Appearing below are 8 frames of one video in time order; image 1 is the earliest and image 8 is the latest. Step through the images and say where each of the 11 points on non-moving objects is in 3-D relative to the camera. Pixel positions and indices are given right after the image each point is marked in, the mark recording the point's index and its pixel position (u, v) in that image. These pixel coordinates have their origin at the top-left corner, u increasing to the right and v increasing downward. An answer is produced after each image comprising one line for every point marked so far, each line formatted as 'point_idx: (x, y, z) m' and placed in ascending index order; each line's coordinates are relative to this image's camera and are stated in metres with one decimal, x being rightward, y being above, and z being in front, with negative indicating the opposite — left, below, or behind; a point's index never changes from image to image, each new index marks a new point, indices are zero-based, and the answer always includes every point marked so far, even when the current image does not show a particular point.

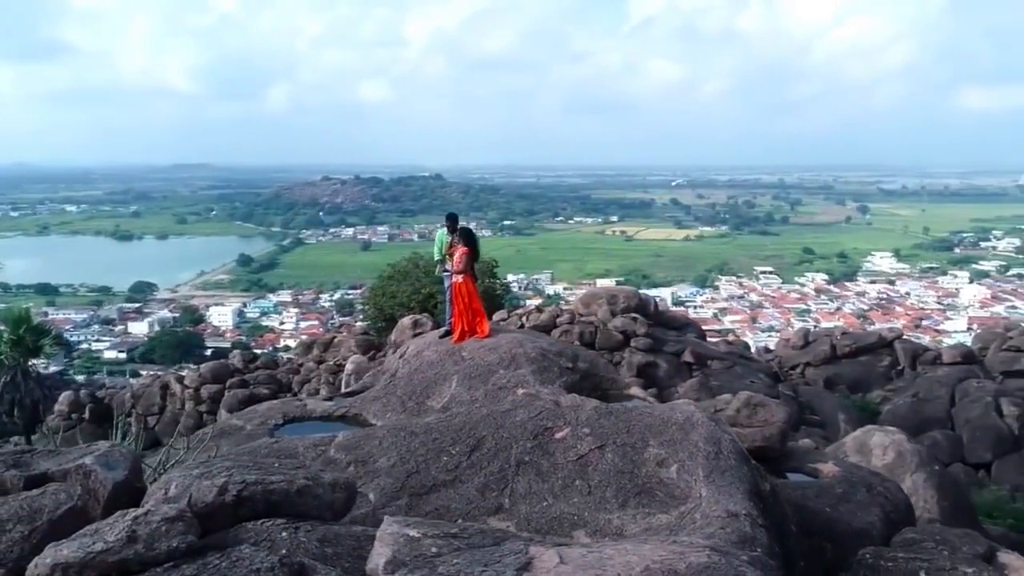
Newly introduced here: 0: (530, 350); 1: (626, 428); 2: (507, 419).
0: (+0.2, -0.6, +9.0) m
1: (+1.0, -1.2, +7.4) m
2: (0.0, -1.1, +7.7) m
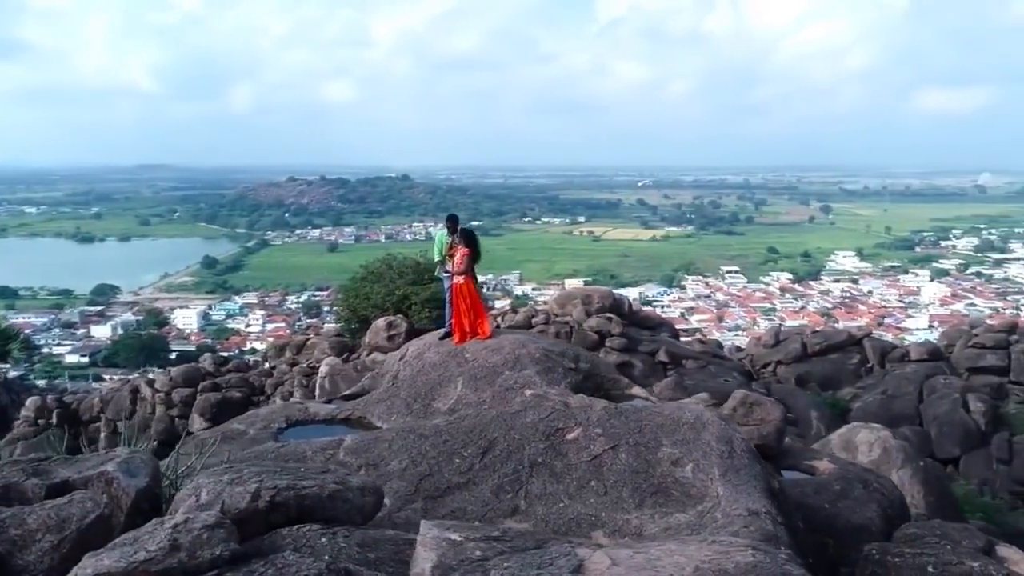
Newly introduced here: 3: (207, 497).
0: (+0.2, -0.6, +9.0) m
1: (+1.0, -1.2, +7.4) m
2: (+0.1, -1.1, +7.7) m
3: (-1.6, -1.1, +4.7) m
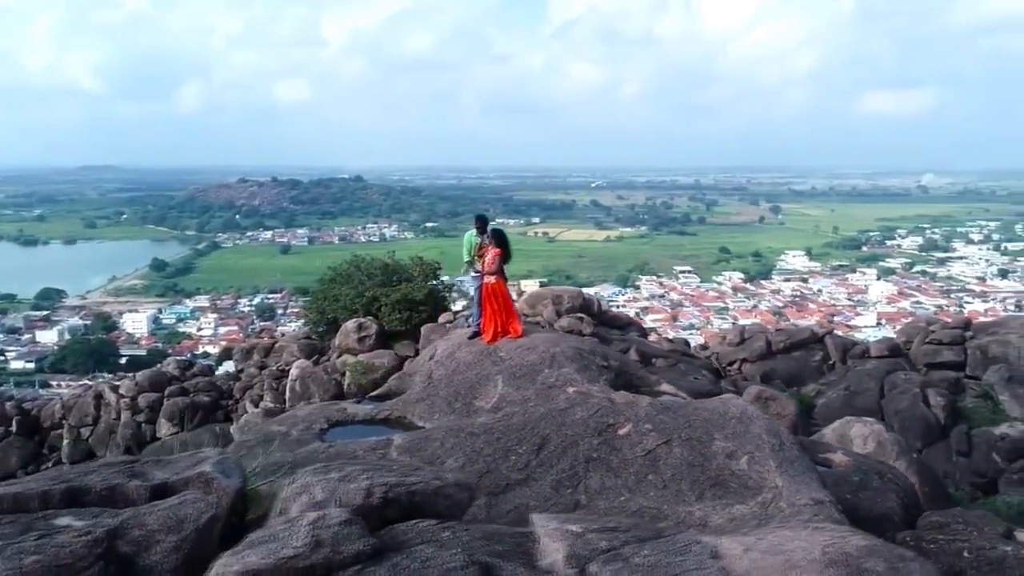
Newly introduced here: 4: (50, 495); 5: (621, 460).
0: (+0.6, -0.6, +9.2) m
1: (+1.5, -1.1, +7.6) m
2: (+0.5, -1.1, +7.8) m
3: (-1.0, -1.1, +4.8) m
4: (-2.5, -1.1, +4.8) m
5: (+0.9, -1.4, +7.2) m
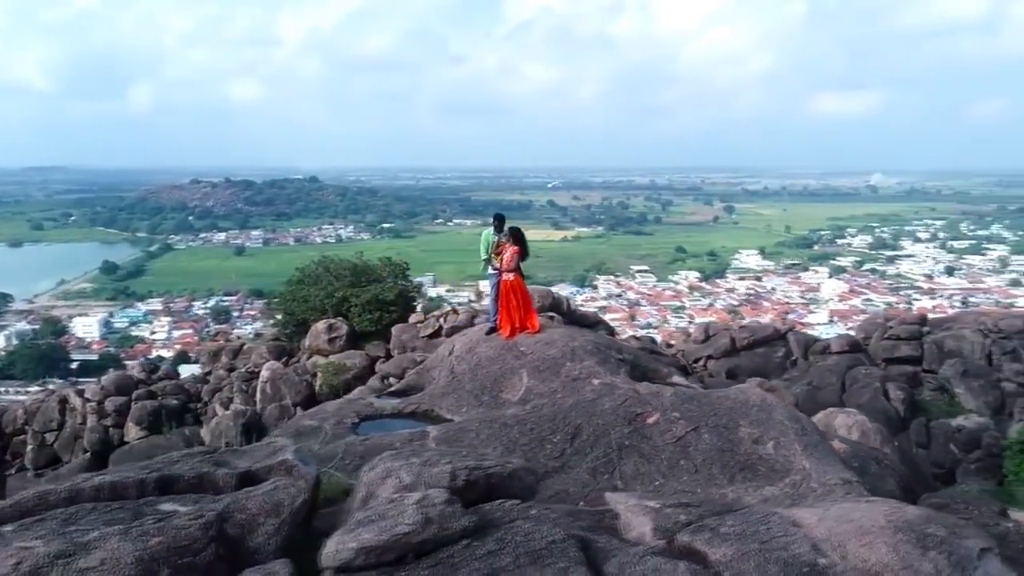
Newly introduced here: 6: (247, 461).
0: (+0.8, -0.6, +9.5) m
1: (+1.8, -1.1, +7.9) m
2: (+0.8, -1.1, +8.1) m
3: (-0.6, -1.1, +5.0) m
4: (-2.1, -1.1, +5.0) m
5: (+1.2, -1.4, +7.6) m
6: (-1.6, -1.1, +5.5) m
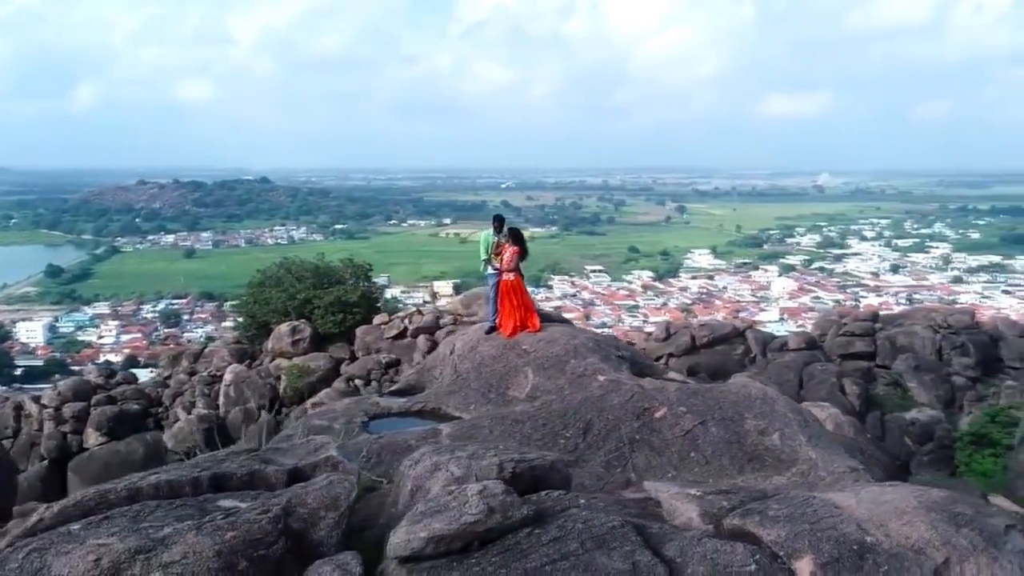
0: (+0.8, -0.6, +9.7) m
1: (+1.9, -1.1, +8.2) m
2: (+0.9, -1.1, +8.4) m
3: (-0.3, -1.1, +5.2) m
4: (-1.8, -1.1, +5.1) m
5: (+1.3, -1.3, +7.9) m
6: (-1.4, -1.1, +5.6) m
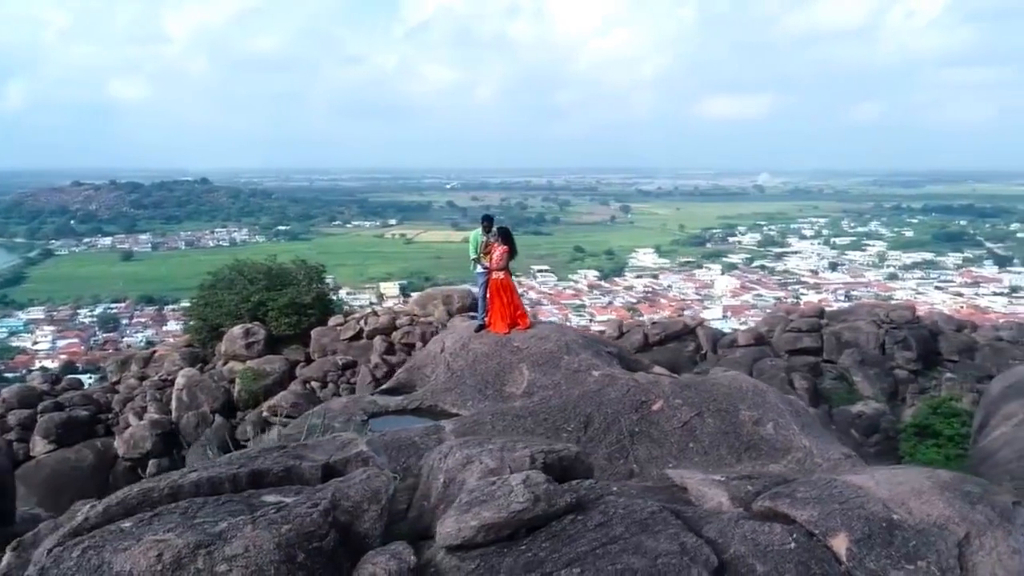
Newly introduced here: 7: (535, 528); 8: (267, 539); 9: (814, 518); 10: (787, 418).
0: (+0.7, -0.6, +10.0) m
1: (+1.9, -1.0, +8.5) m
2: (+0.9, -1.0, +8.6) m
3: (-0.1, -1.1, +5.4) m
4: (-1.6, -1.1, +5.1) m
5: (+1.4, -1.3, +8.1) m
6: (-1.2, -1.1, +5.7) m
7: (+0.1, -1.2, +4.6) m
8: (-1.2, -1.2, +4.3) m
9: (+1.5, -1.2, +4.5) m
10: (+2.5, -1.2, +8.1) m
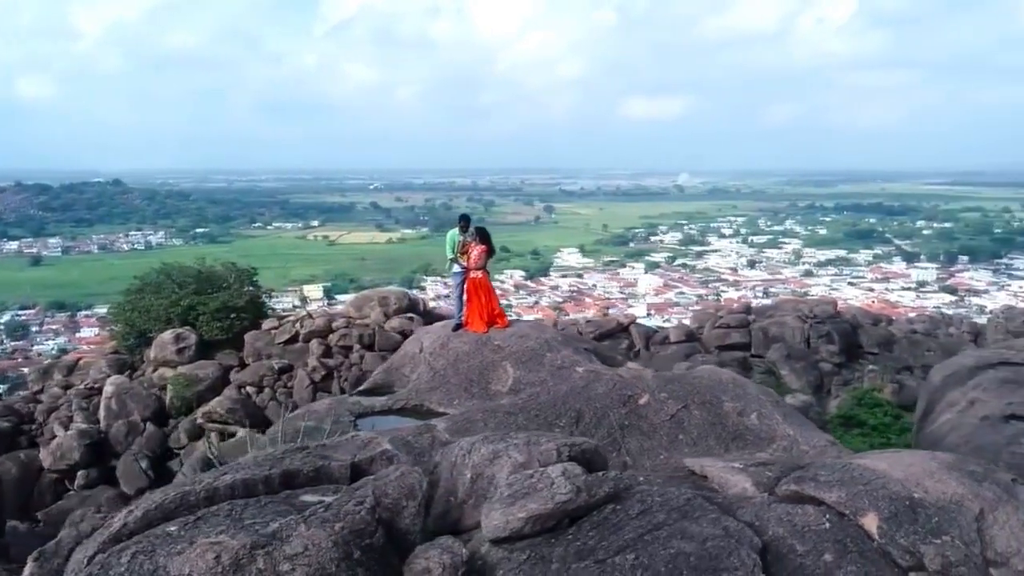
0: (+0.5, -0.5, +10.1) m
1: (+1.8, -1.0, +8.8) m
2: (+0.8, -1.0, +8.8) m
3: (+0.1, -1.0, +5.5) m
4: (-1.4, -1.1, +5.1) m
5: (+1.3, -1.3, +8.3) m
6: (-1.1, -1.1, +5.7) m
7: (+0.4, -1.2, +4.7) m
8: (-0.9, -1.2, +4.3) m
9: (+1.8, -1.1, +4.8) m
10: (+2.4, -1.1, +8.5) m
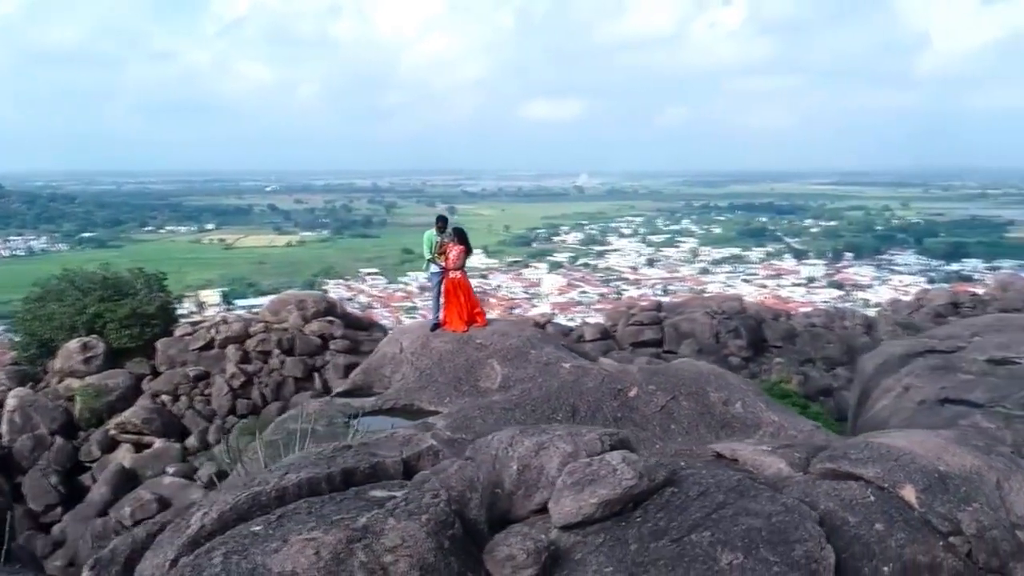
0: (+0.3, -0.5, +10.4) m
1: (+1.7, -1.0, +9.2) m
2: (+0.7, -1.0, +9.0) m
3: (+0.3, -1.0, +5.7) m
4: (-1.1, -1.1, +5.2) m
5: (+1.3, -1.2, +8.7) m
6: (-0.8, -1.0, +5.8) m
7: (+0.7, -1.2, +5.0) m
8: (-0.5, -1.2, +4.4) m
9: (+2.1, -1.1, +5.2) m
10: (+2.4, -1.1, +8.9) m
